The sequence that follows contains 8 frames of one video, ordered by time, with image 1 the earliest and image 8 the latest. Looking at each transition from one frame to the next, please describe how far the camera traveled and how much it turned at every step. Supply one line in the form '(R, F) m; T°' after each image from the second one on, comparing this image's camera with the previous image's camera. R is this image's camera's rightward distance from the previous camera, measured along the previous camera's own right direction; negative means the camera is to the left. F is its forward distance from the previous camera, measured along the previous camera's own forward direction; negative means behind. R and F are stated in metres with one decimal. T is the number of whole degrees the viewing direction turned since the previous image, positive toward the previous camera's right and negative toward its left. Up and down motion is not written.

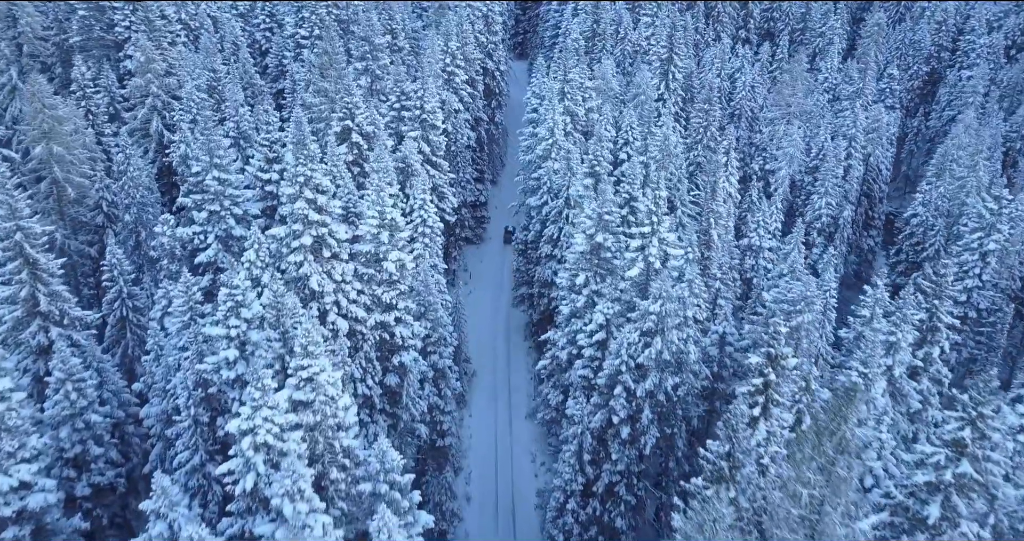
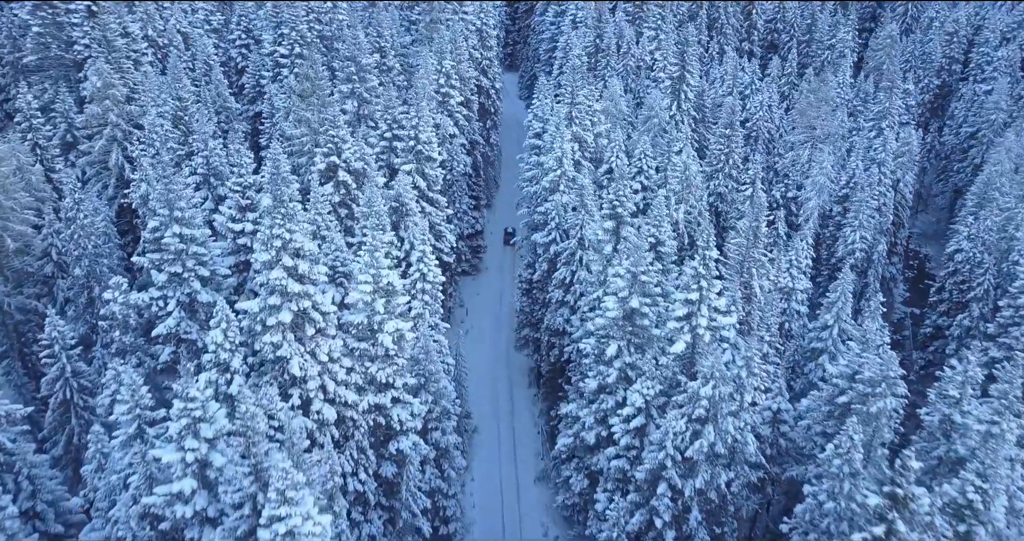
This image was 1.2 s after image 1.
(-1.0, +3.9) m; +1°
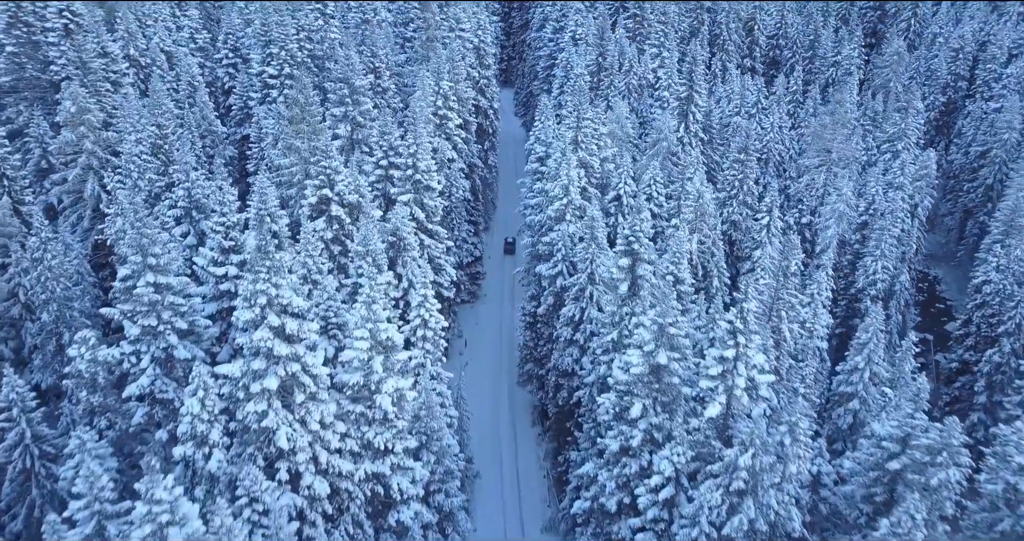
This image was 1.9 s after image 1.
(-0.6, +2.1) m; +1°
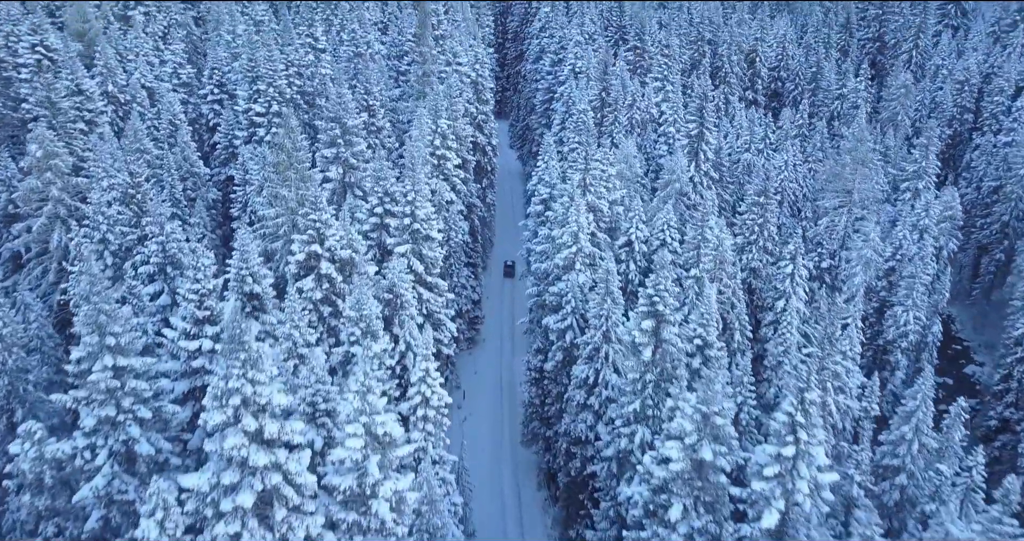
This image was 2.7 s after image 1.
(-0.6, +2.6) m; +1°
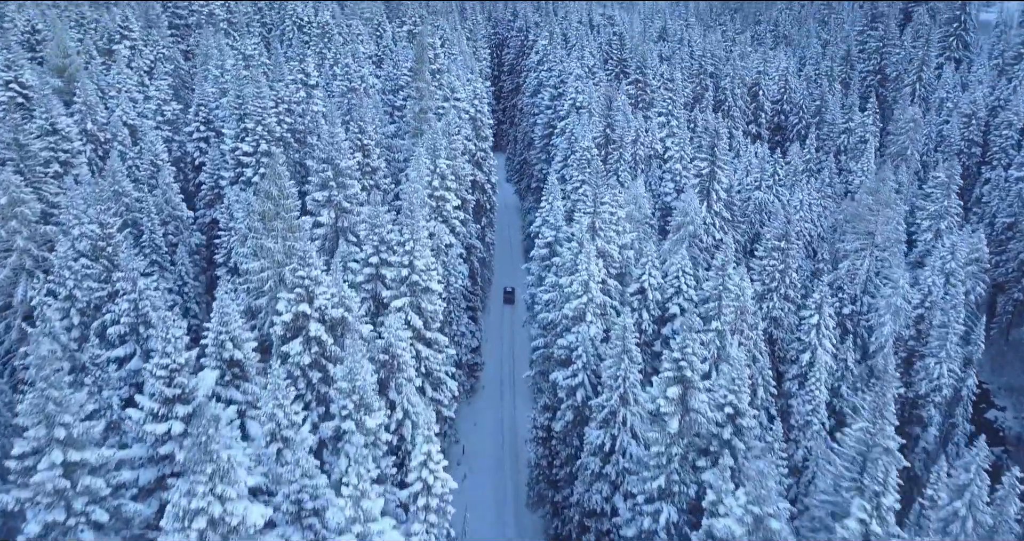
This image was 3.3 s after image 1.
(-0.5, +2.3) m; +1°
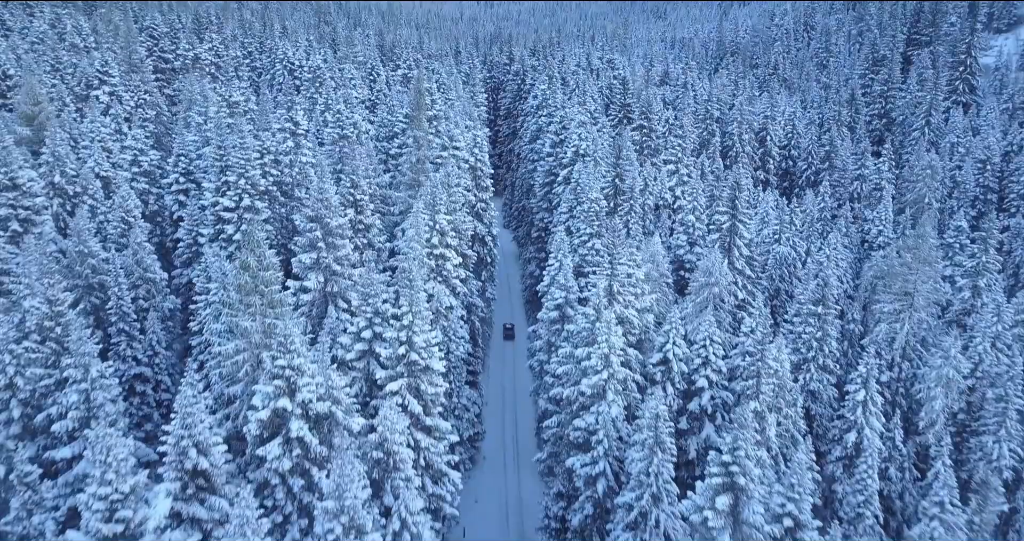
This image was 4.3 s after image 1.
(-0.7, +3.1) m; +1°
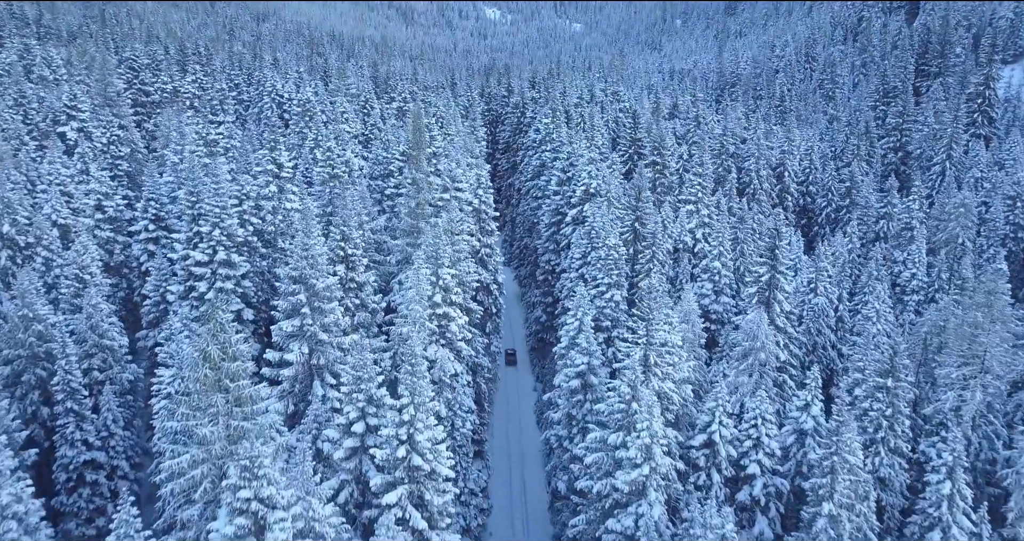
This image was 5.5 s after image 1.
(-0.8, +4.1) m; +1°
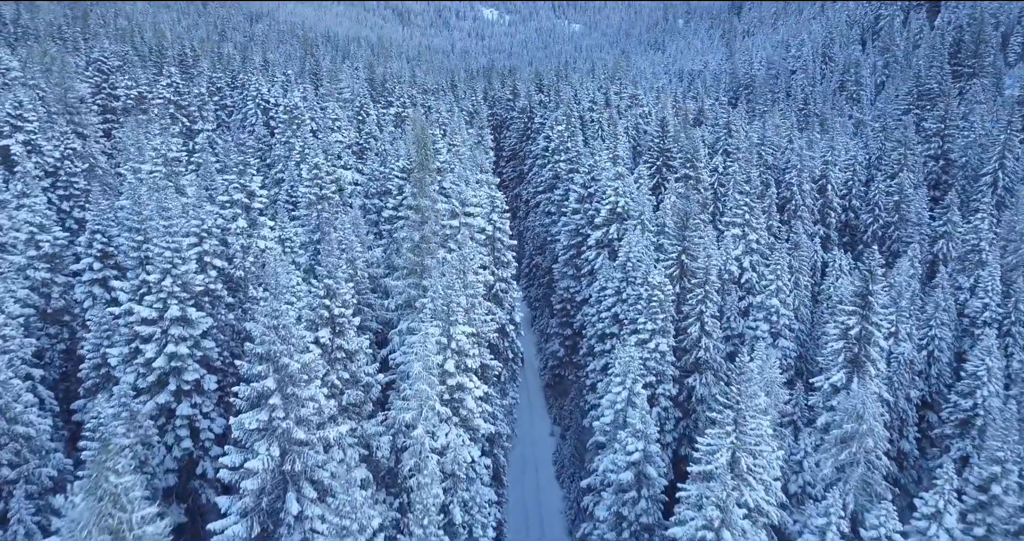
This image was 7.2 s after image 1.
(-1.1, +6.2) m; 0°
